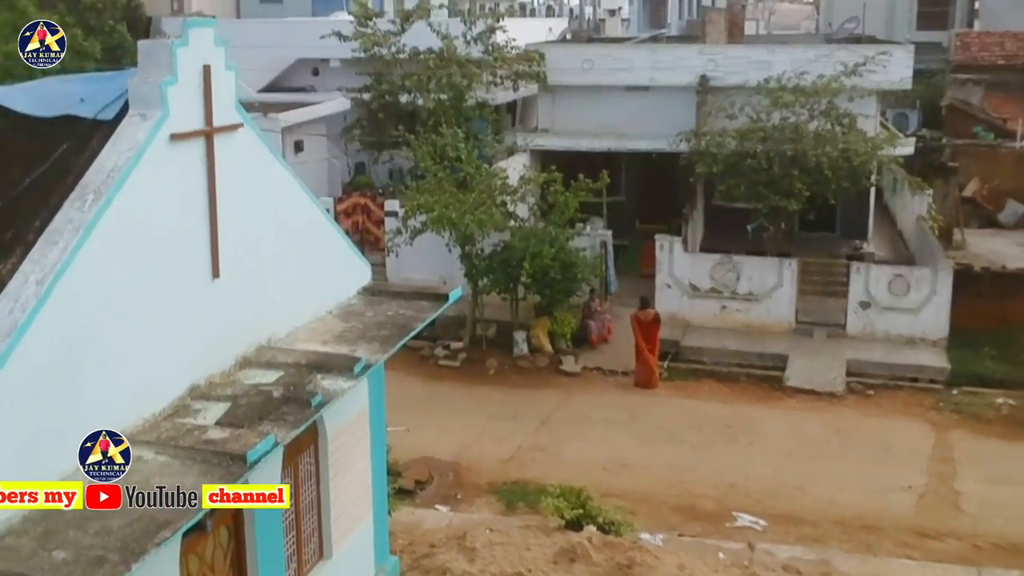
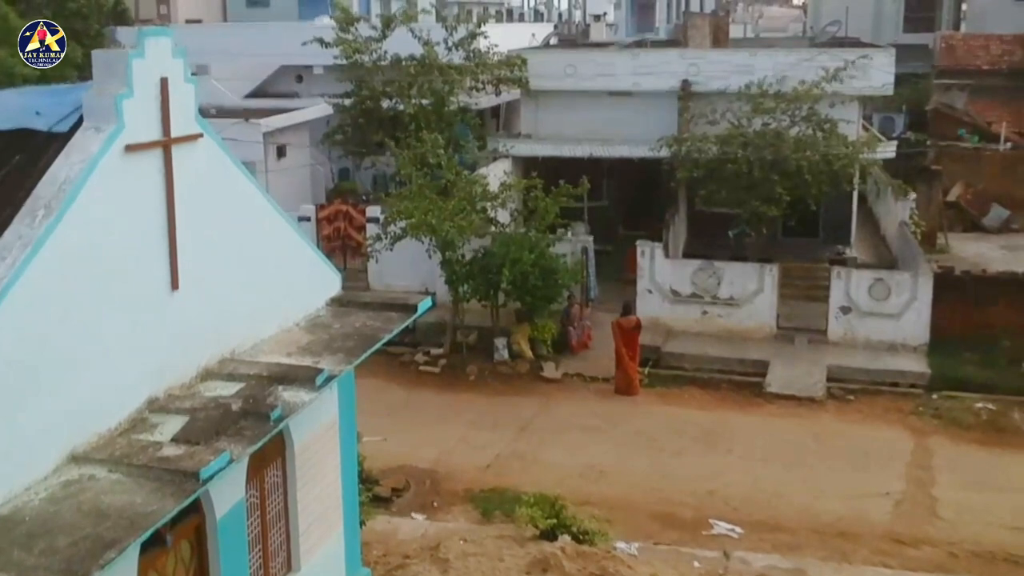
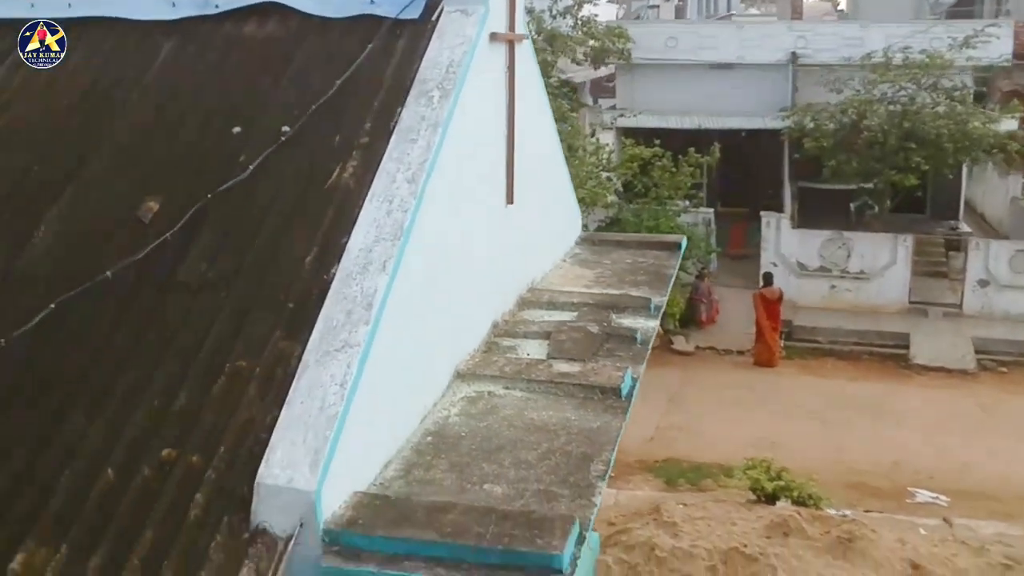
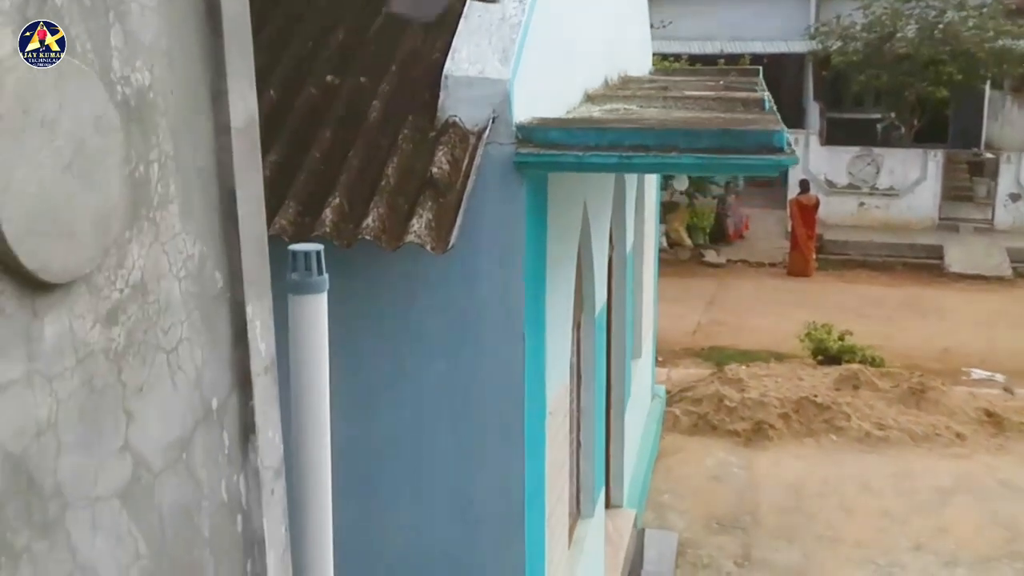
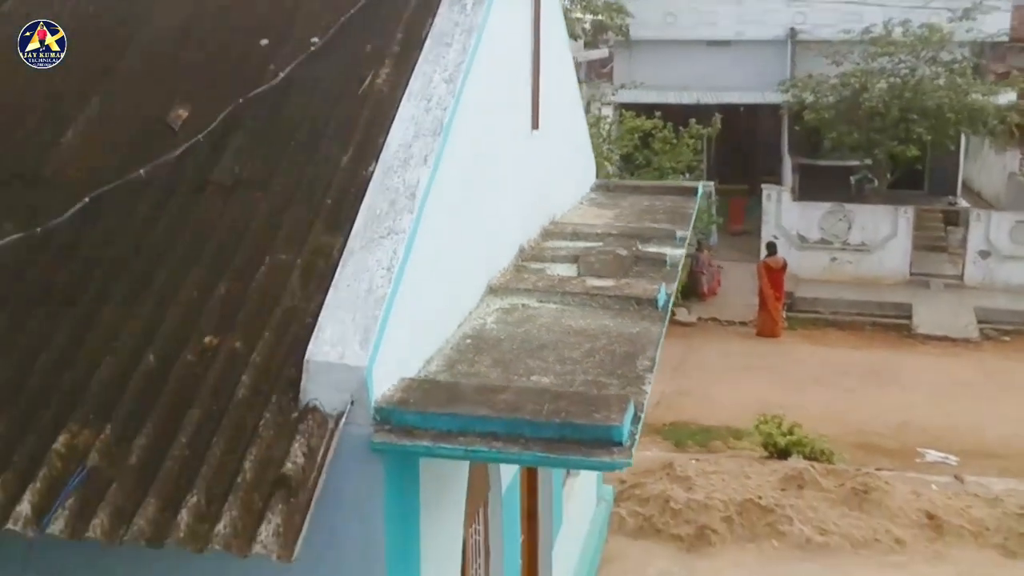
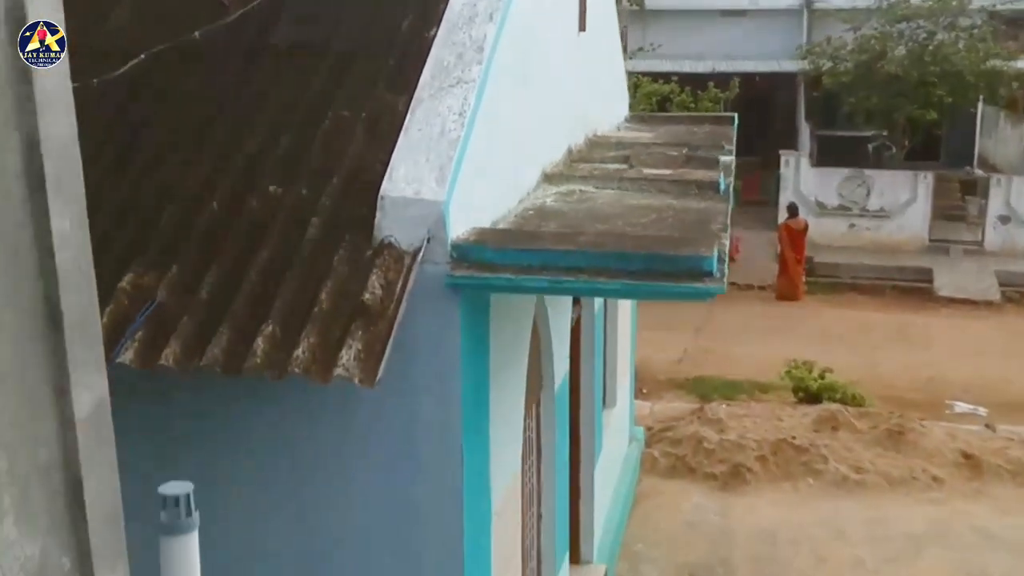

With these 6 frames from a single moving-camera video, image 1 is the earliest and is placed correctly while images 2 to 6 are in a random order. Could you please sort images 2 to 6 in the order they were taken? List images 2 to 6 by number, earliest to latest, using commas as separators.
2, 3, 5, 6, 4
